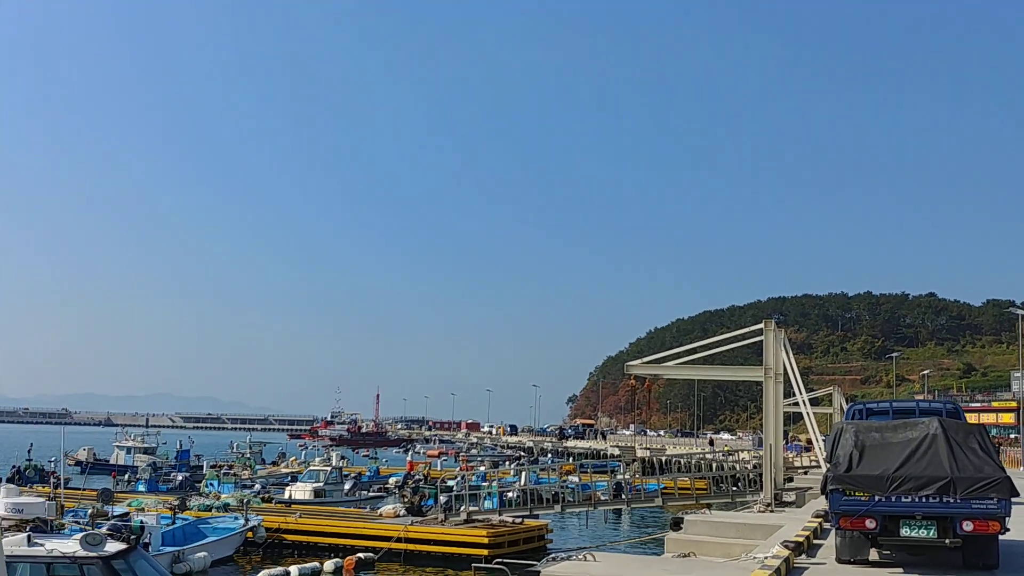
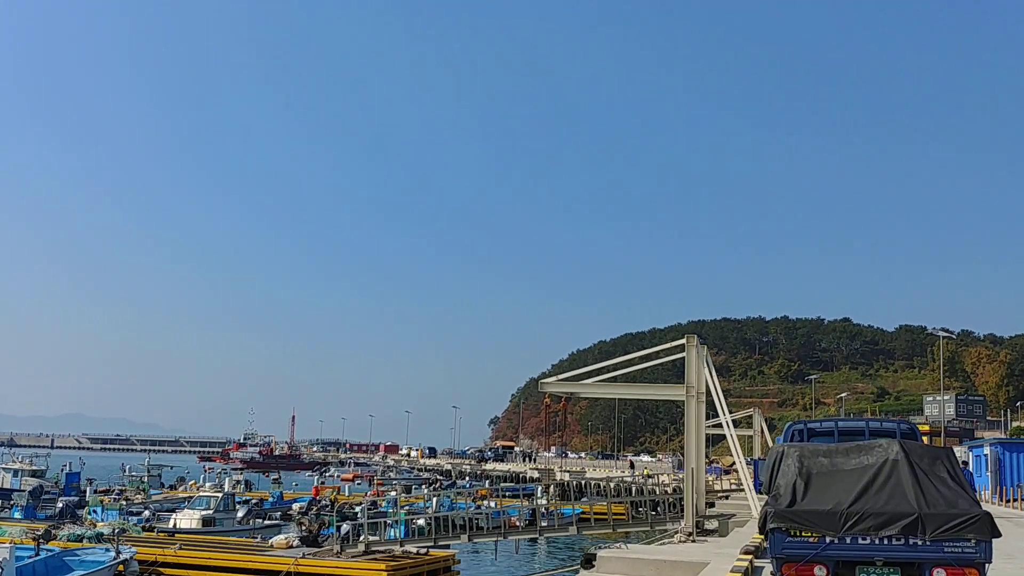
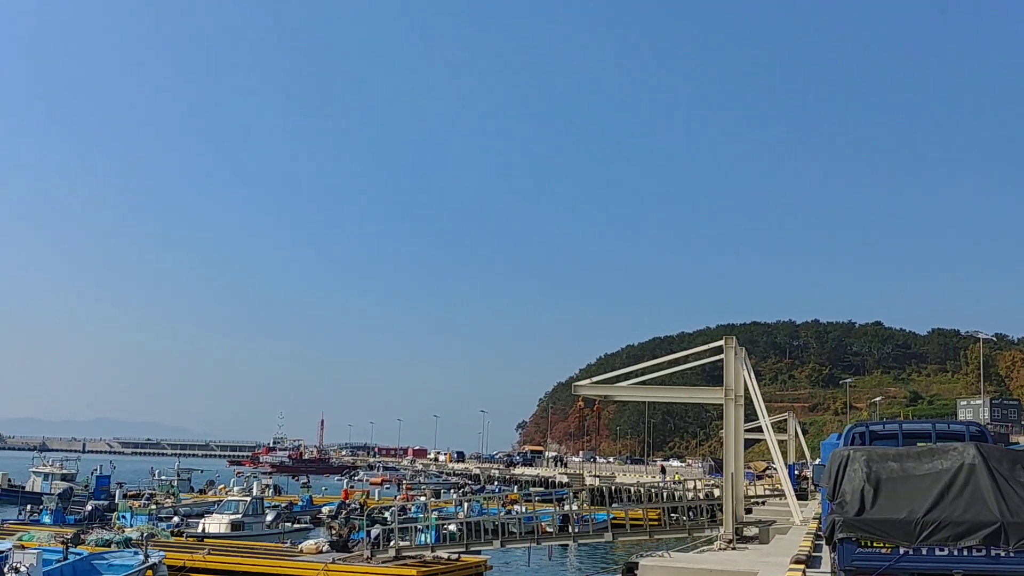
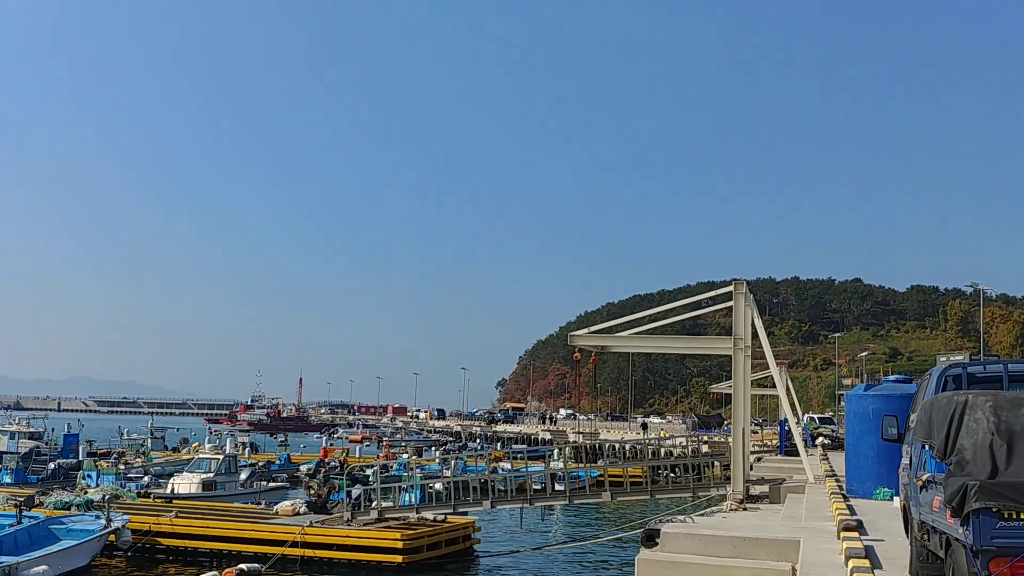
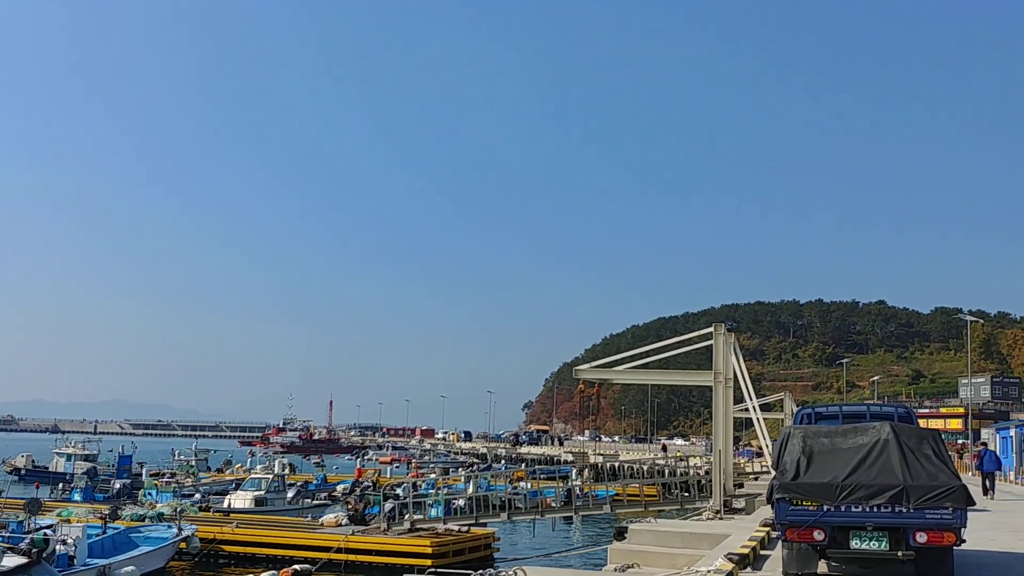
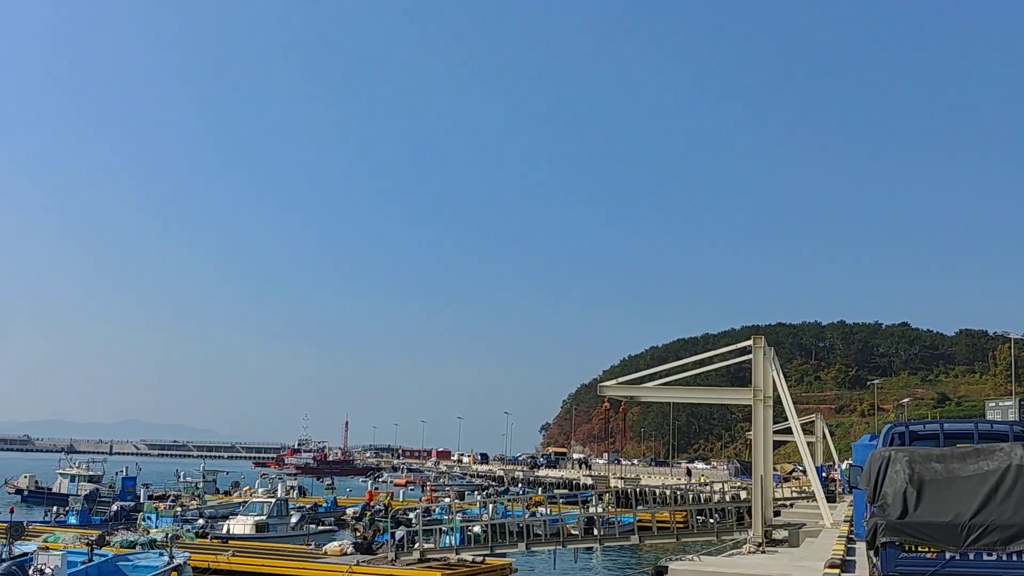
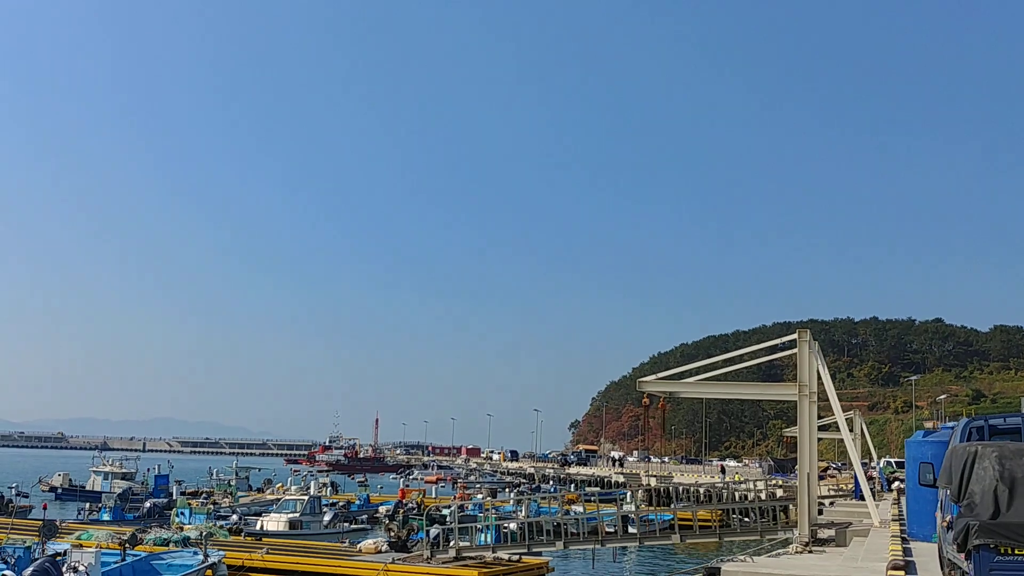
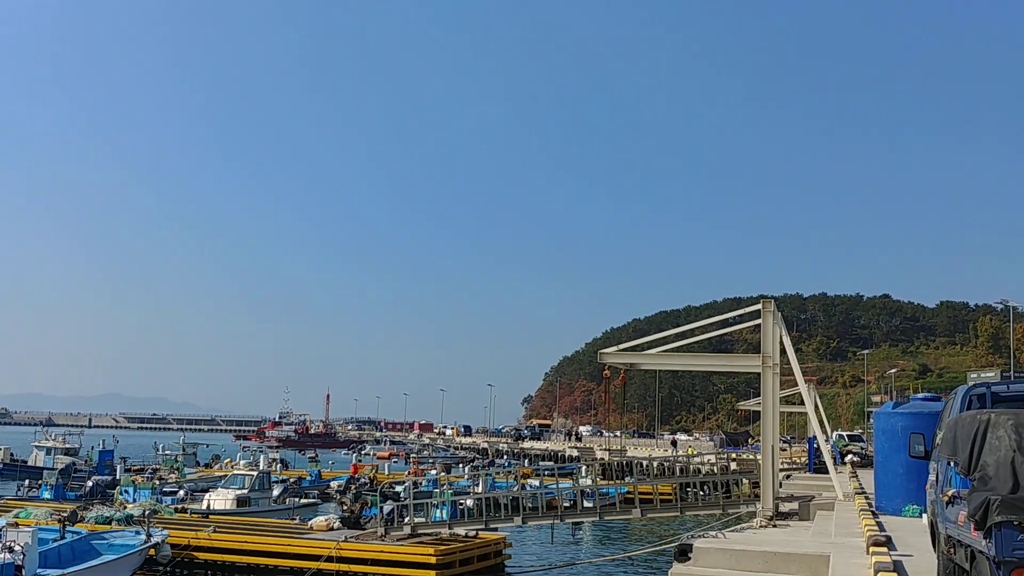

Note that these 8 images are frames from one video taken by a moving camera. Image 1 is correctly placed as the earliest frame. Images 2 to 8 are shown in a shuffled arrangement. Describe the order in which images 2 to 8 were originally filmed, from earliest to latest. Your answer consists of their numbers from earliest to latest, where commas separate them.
5, 2, 3, 6, 7, 8, 4
